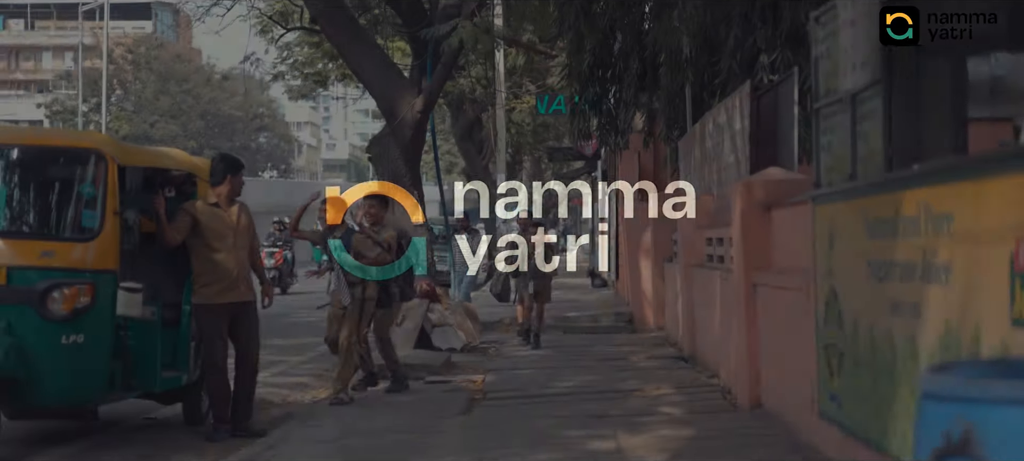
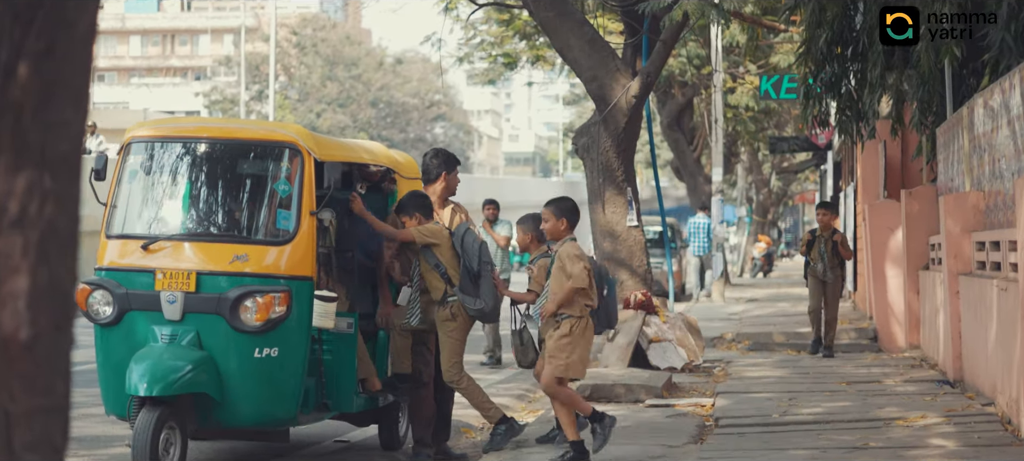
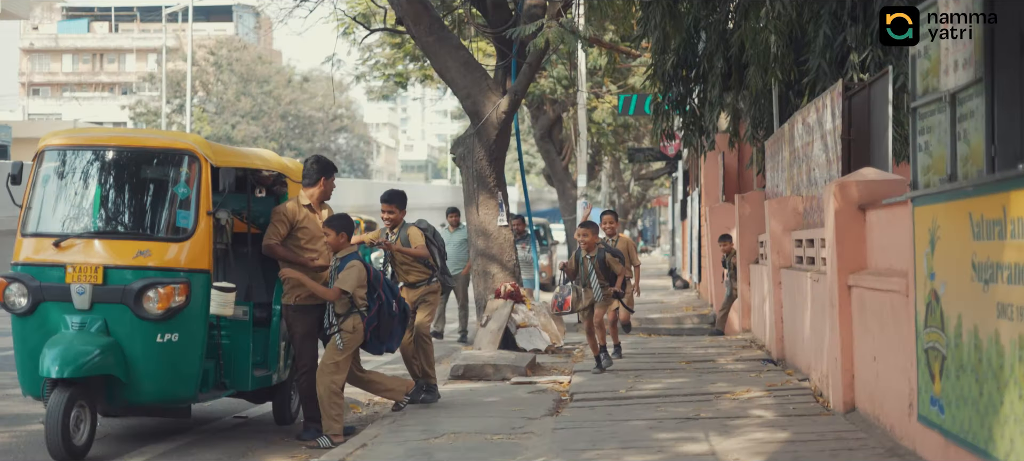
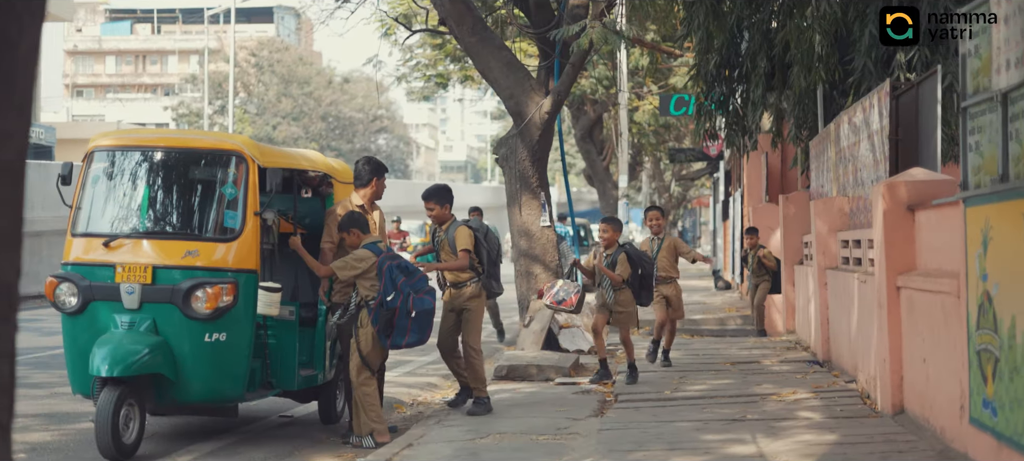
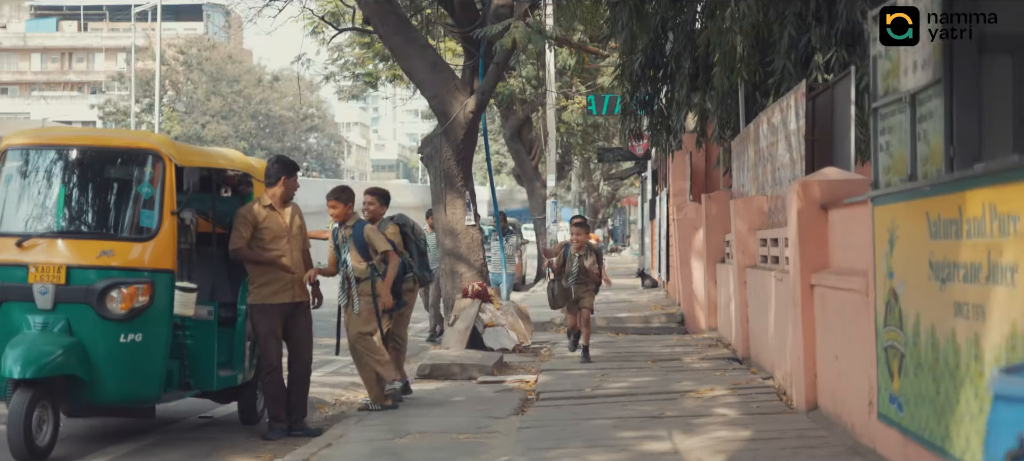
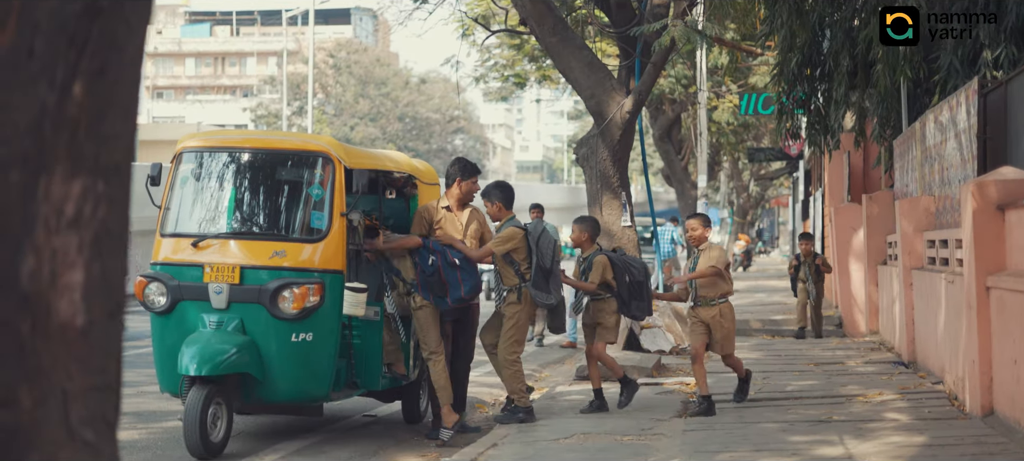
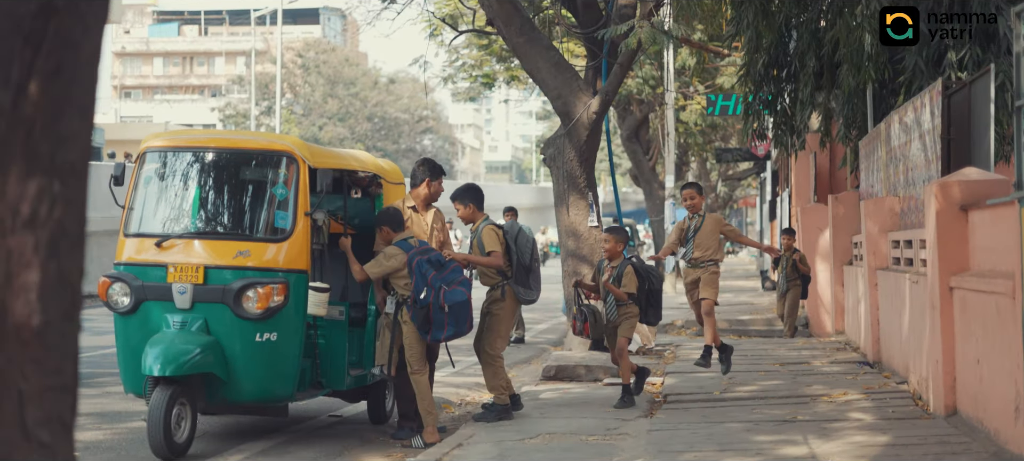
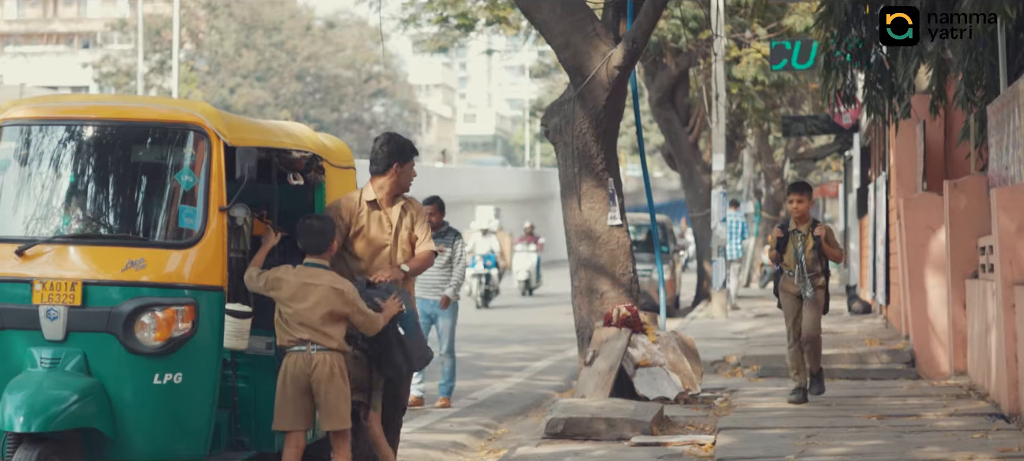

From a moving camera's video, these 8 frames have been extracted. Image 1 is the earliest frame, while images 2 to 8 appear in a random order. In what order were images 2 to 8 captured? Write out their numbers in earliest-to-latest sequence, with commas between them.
5, 3, 4, 7, 6, 2, 8
